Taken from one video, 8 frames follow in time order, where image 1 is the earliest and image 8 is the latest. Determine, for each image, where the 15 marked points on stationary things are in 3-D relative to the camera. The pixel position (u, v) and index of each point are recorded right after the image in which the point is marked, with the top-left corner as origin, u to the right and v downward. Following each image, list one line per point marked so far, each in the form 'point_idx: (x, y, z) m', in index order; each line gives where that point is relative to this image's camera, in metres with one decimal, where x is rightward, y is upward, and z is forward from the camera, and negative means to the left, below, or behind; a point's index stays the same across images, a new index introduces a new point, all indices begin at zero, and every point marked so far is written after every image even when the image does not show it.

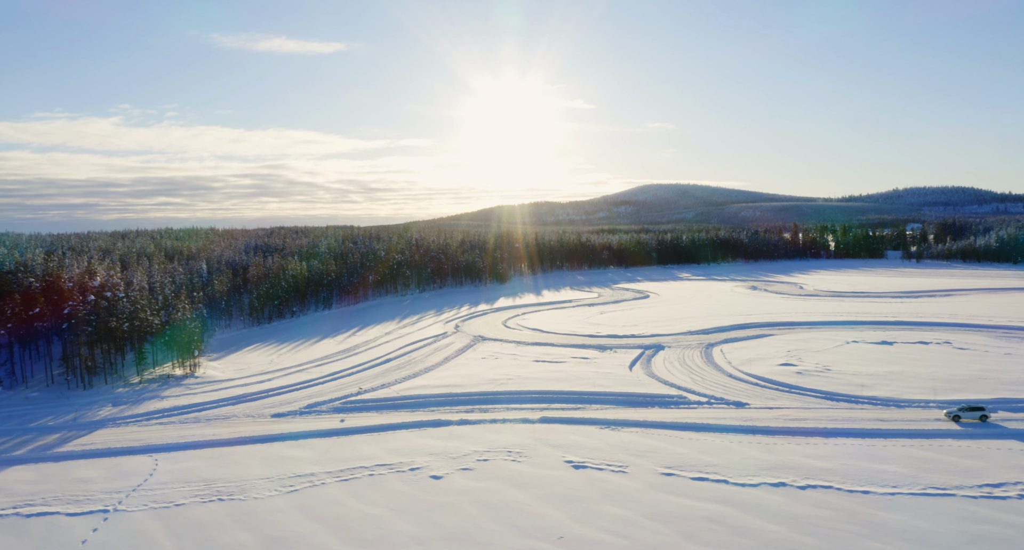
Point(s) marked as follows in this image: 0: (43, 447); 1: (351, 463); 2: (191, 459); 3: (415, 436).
0: (-14.1, -5.2, +19.5) m
1: (-4.1, -4.9, +16.8) m
2: (-8.5, -5.0, +17.3) m
3: (-2.8, -4.7, +18.9) m
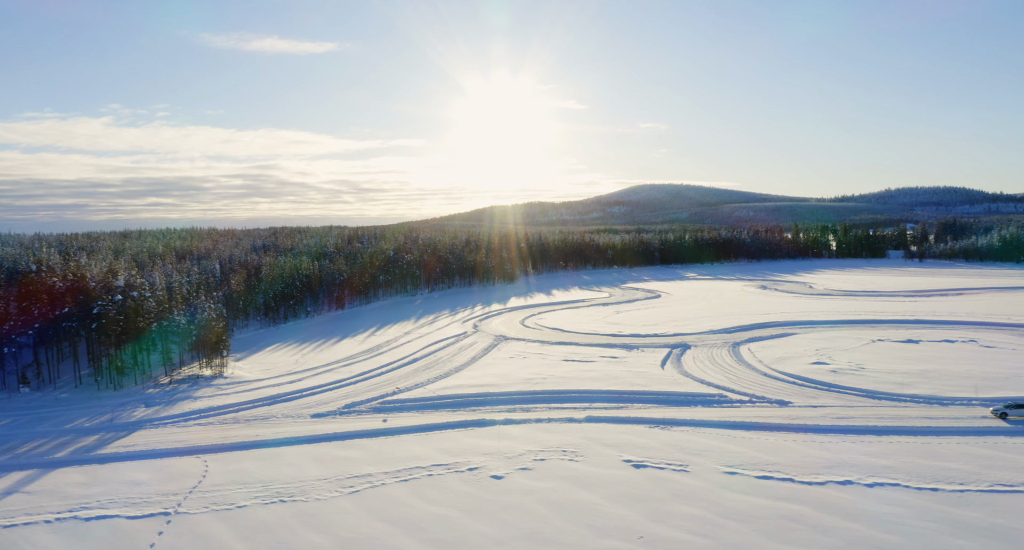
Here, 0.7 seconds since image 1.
0: (-12.6, -5.2, +19.1) m
1: (-2.7, -4.8, +16.6) m
2: (-7.0, -4.9, +17.0) m
3: (-1.3, -4.7, +18.7) m
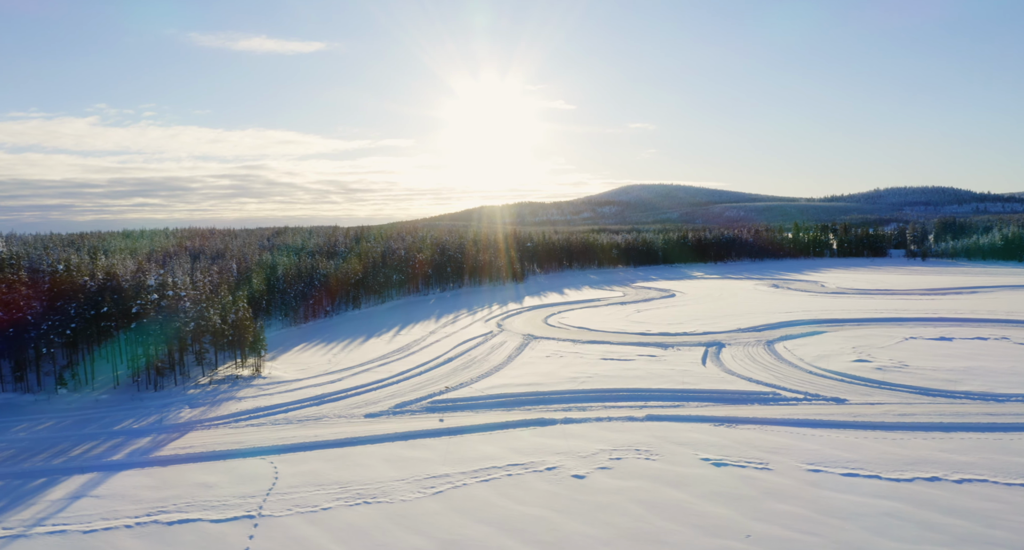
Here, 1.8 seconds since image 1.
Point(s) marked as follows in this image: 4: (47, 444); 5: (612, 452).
0: (-10.7, -5.1, +18.7) m
1: (-0.7, -4.8, +16.3) m
2: (-5.1, -4.8, +16.7) m
3: (+0.5, -4.6, +18.4) m
4: (-14.1, -5.1, +19.6) m
5: (+2.6, -4.6, +16.8) m
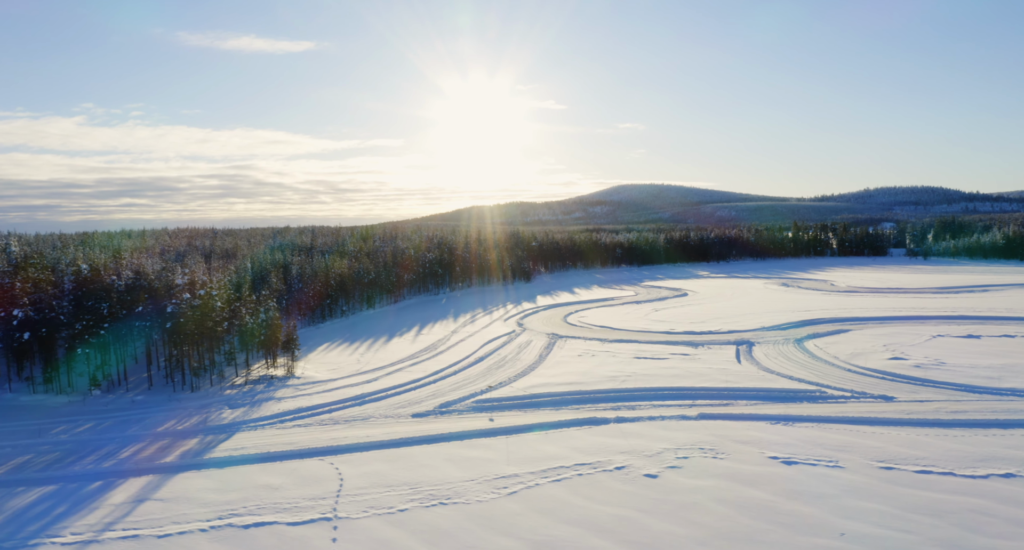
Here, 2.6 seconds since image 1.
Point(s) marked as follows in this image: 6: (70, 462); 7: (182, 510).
0: (-9.1, -5.1, +18.4) m
1: (+0.9, -4.7, +16.1) m
2: (-3.5, -4.8, +16.4) m
3: (+2.2, -4.5, +18.2) m
4: (-12.5, -5.1, +19.2) m
5: (+4.3, -4.5, +16.6) m
6: (-12.2, -5.2, +17.9) m
7: (-7.2, -5.1, +14.1) m
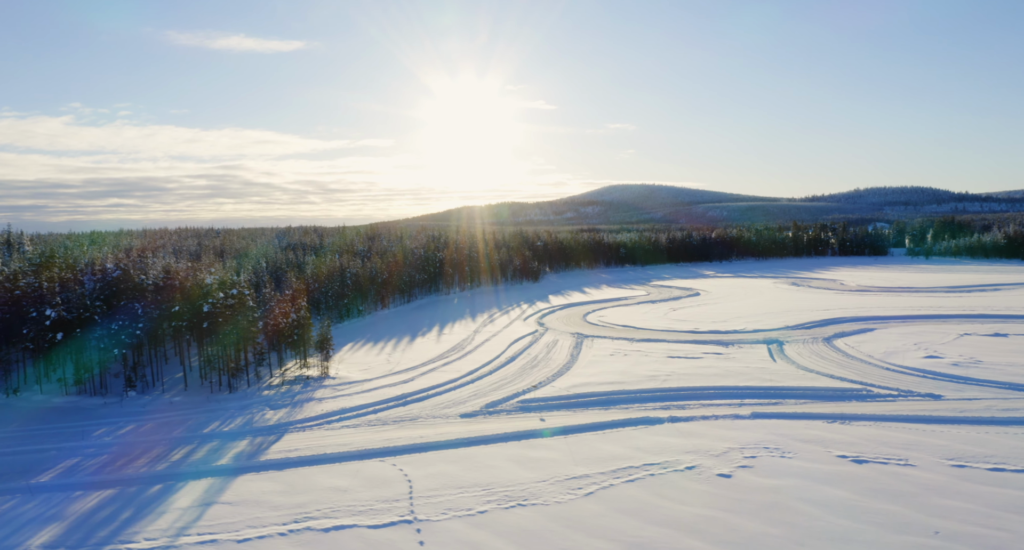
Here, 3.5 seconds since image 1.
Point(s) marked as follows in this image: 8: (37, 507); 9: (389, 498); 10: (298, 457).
0: (-7.5, -5.0, +18.1) m
1: (+2.6, -4.6, +15.9) m
2: (-1.8, -4.7, +16.2) m
3: (+3.8, -4.5, +18.1) m
4: (-10.8, -5.1, +18.9) m
5: (+5.9, -4.5, +16.5) m
6: (-10.6, -5.2, +17.5) m
7: (-5.5, -5.1, +13.8) m
8: (-10.7, -5.2, +14.5) m
9: (-2.7, -4.9, +14.3) m
10: (-5.8, -4.9, +17.5) m
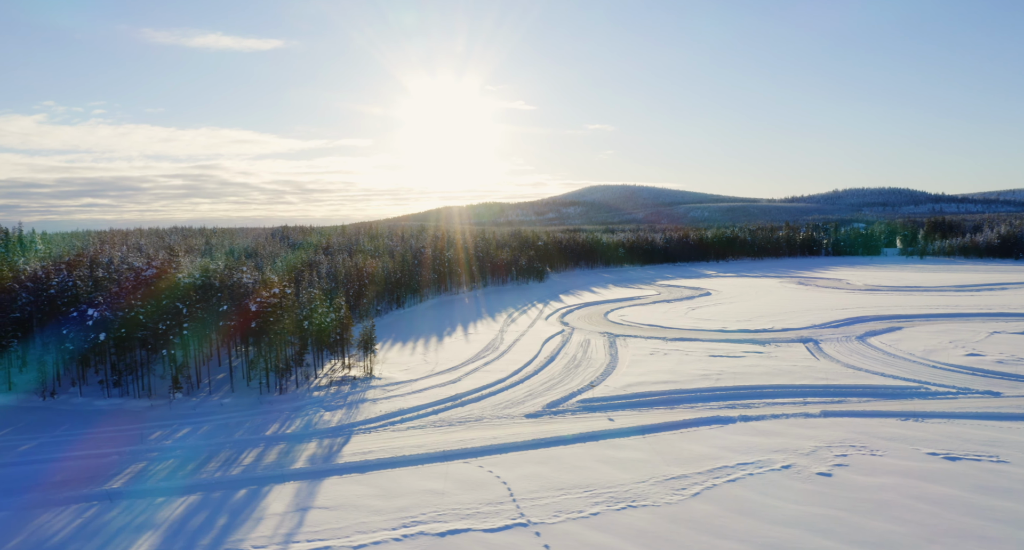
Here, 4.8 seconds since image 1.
0: (-5.3, -5.0, +17.6) m
1: (+4.8, -4.6, +15.8) m
2: (+0.4, -4.7, +15.9) m
3: (+6.0, -4.4, +17.9) m
4: (-8.7, -5.0, +18.3) m
5: (+8.1, -4.4, +16.4) m
6: (-8.4, -5.1, +17.0) m
7: (-3.2, -5.0, +13.4) m
8: (-8.4, -5.2, +14.0) m
9: (-0.5, -4.9, +14.0) m
10: (-3.6, -4.9, +17.0) m
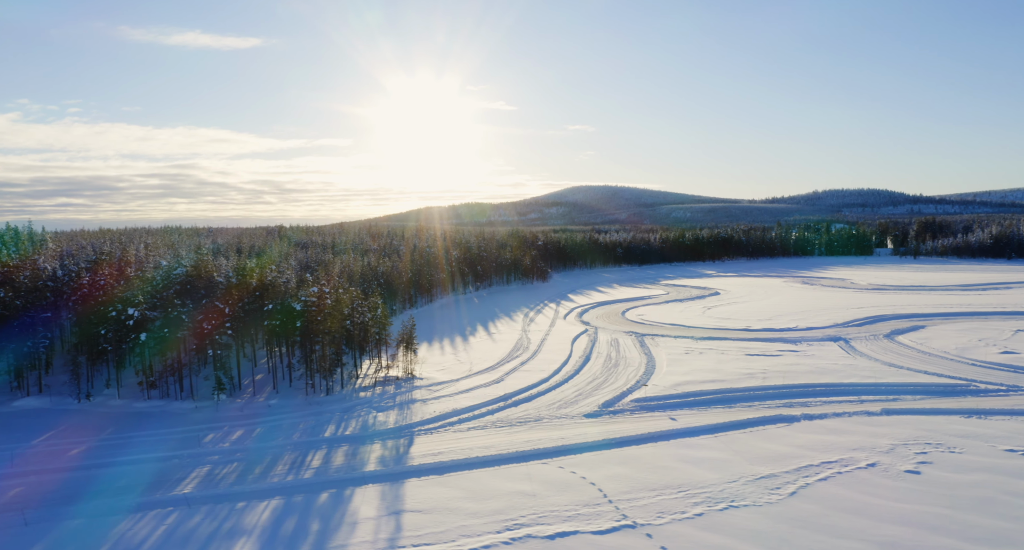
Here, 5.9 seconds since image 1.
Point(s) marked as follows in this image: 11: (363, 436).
0: (-3.4, -4.9, +17.3) m
1: (+6.8, -4.5, +15.7) m
2: (+2.4, -4.6, +15.7) m
3: (+7.9, -4.3, +17.8) m
4: (-6.8, -5.0, +17.9) m
5: (+10.1, -4.4, +16.4) m
6: (-6.5, -5.1, +16.6) m
7: (-1.2, -5.0, +13.1) m
8: (-6.4, -5.1, +13.6) m
9: (+1.6, -4.8, +13.7) m
10: (-1.6, -4.8, +16.7) m
11: (-4.5, -4.8, +19.2) m
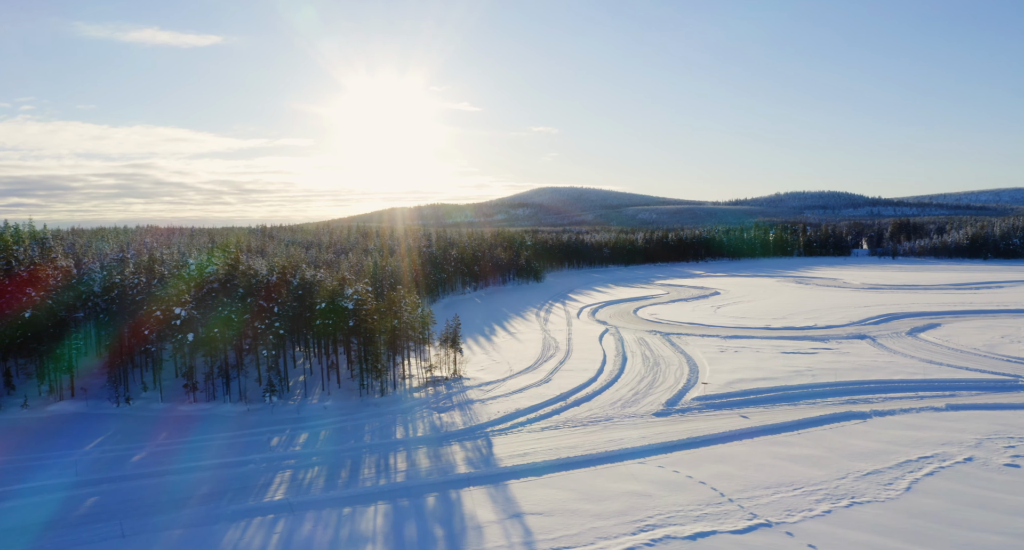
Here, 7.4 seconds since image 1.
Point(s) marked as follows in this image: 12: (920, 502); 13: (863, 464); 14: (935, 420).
0: (-1.1, -4.9, +16.8) m
1: (+9.2, -4.4, +15.7) m
2: (+4.8, -4.5, +15.5) m
3: (+10.2, -4.3, +18.0) m
4: (-4.5, -4.9, +17.3) m
5: (+12.4, -4.3, +16.6) m
6: (-4.1, -5.0, +16.0) m
7: (+1.4, -4.9, +12.8) m
8: (-3.9, -5.1, +13.0) m
9: (+4.1, -4.7, +13.6) m
10: (+0.7, -4.8, +16.4) m
11: (-2.3, -4.7, +18.7) m
12: (+8.3, -4.7, +13.1) m
13: (+8.2, -4.5, +15.2) m
14: (+12.1, -4.2, +18.6) m
